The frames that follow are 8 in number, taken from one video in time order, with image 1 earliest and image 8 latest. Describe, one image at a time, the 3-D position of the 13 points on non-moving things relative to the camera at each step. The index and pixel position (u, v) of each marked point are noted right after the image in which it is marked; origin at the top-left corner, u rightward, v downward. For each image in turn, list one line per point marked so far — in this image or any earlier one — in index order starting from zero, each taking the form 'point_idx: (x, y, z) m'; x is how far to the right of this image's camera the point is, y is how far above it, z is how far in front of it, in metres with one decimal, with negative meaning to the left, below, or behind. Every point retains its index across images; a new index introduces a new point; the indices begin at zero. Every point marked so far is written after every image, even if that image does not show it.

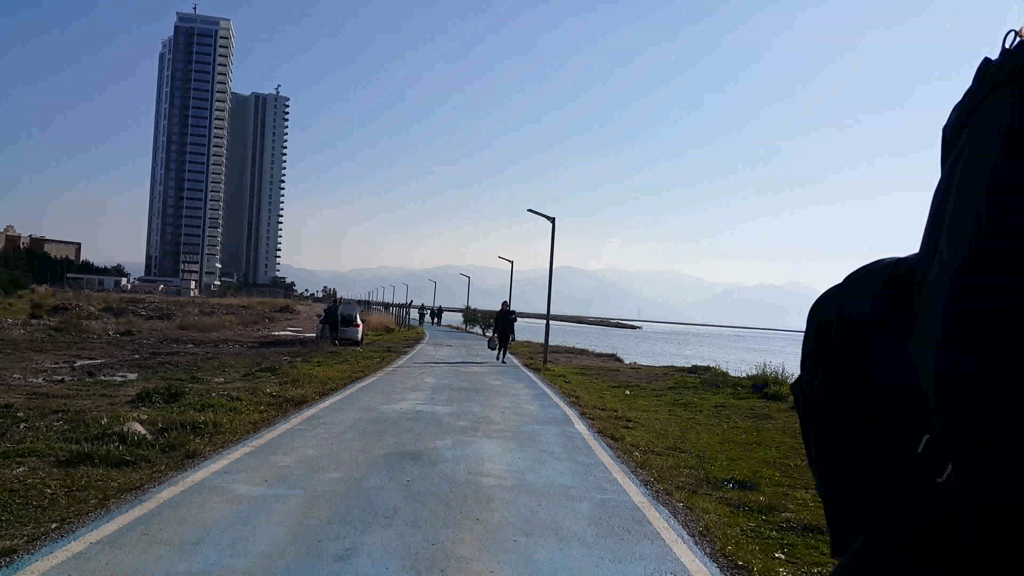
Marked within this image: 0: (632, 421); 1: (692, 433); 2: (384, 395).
0: (+1.4, -1.6, +13.3) m
1: (+2.0, -1.6, +12.8) m
2: (-1.6, -1.3, +14.0) m
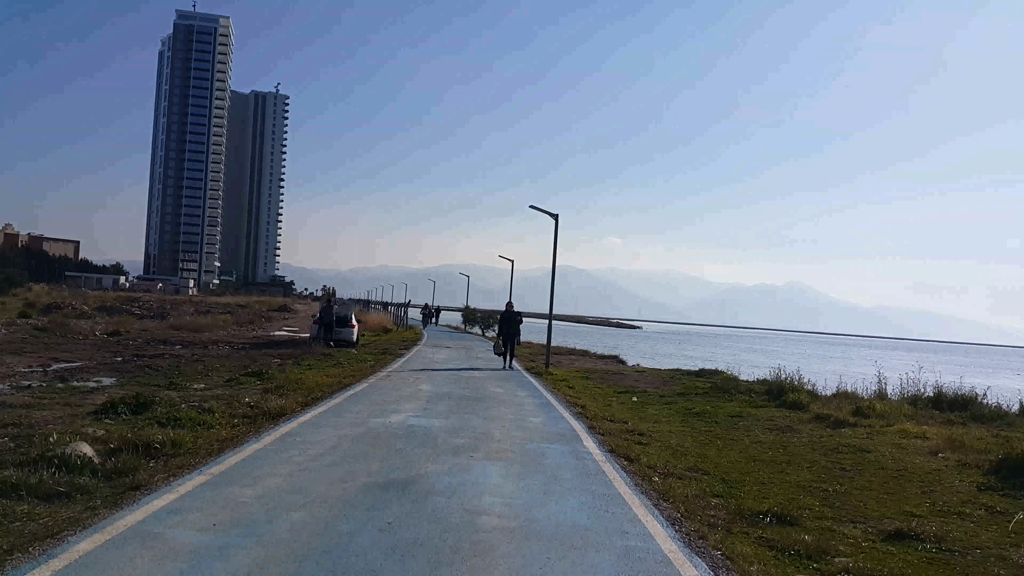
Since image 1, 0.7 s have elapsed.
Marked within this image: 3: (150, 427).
0: (+1.4, -1.6, +12.1) m
1: (+2.0, -1.6, +11.6) m
2: (-1.6, -1.3, +12.8) m
3: (-3.1, -1.2, +10.0) m
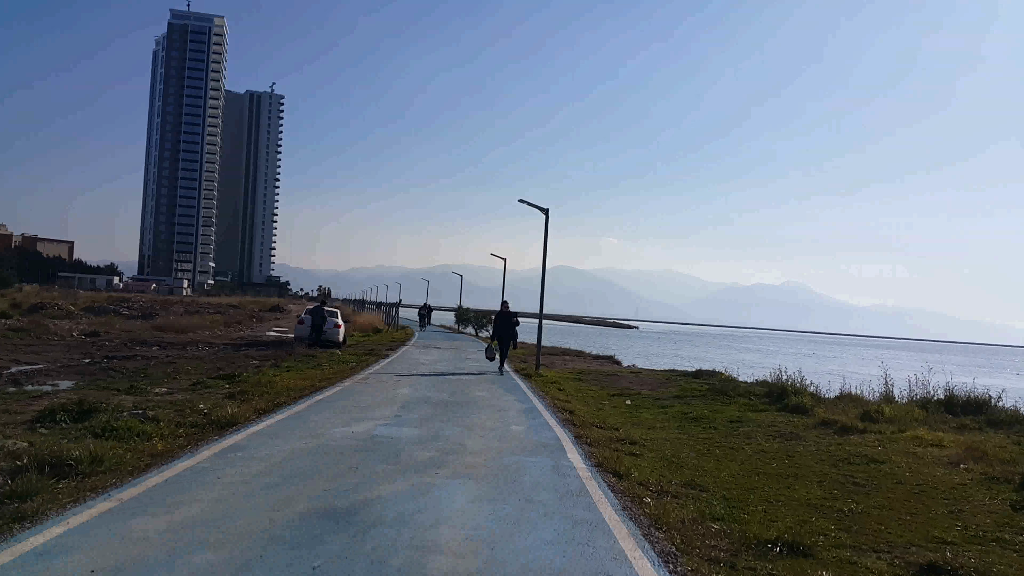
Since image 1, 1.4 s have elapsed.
0: (+1.2, -1.5, +11.0) m
1: (+1.8, -1.6, +10.5) m
2: (-1.8, -1.3, +11.7) m
3: (-3.3, -1.2, +8.9) m
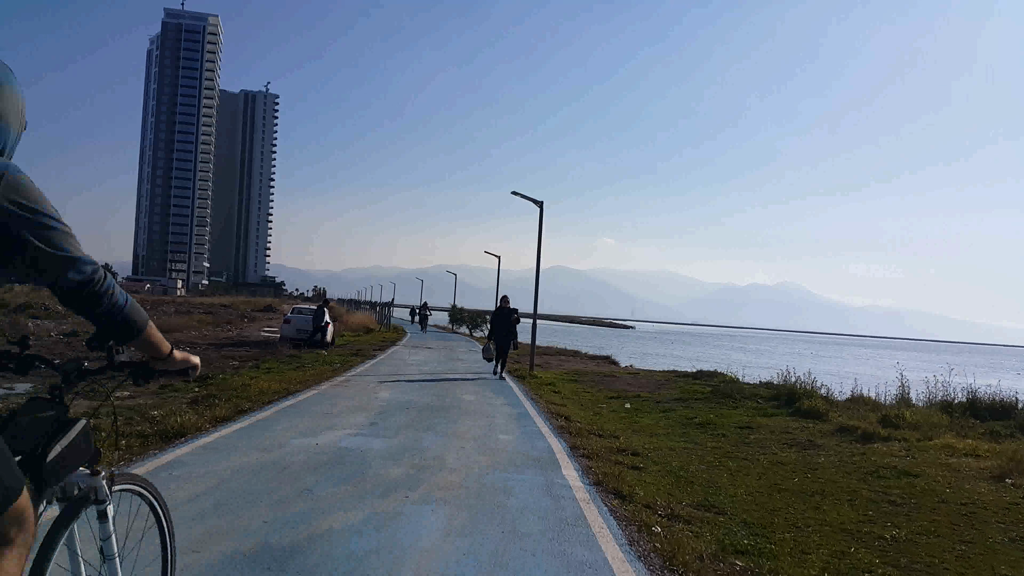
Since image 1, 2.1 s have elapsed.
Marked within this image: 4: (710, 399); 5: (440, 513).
0: (+1.1, -1.4, +9.8) m
1: (+1.7, -1.5, +9.3) m
2: (-1.9, -1.2, +10.5) m
3: (-3.4, -1.1, +7.6) m
4: (+3.4, -1.9, +19.5) m
5: (-0.4, -1.2, +6.1) m
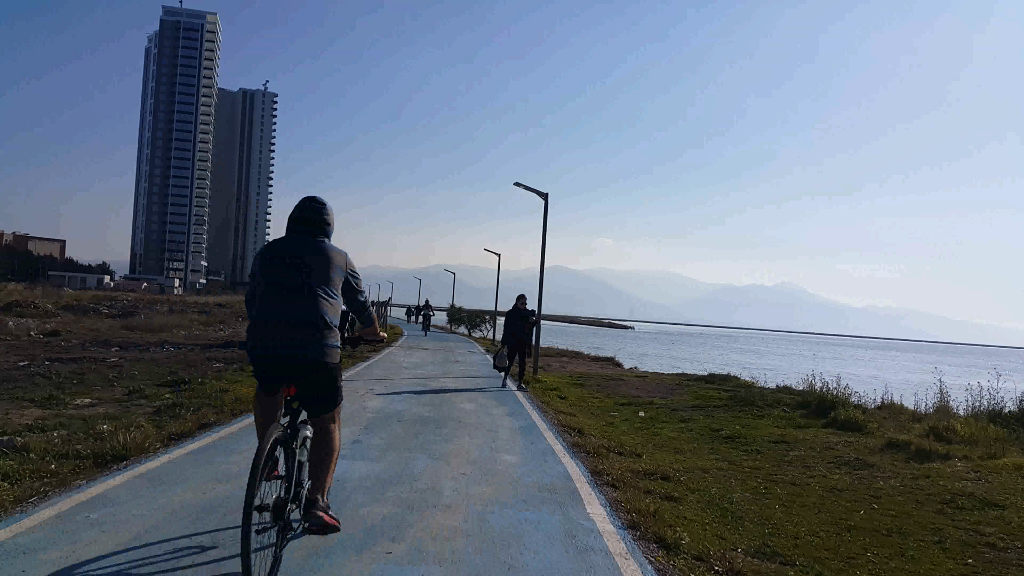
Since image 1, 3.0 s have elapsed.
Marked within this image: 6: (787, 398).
0: (+1.2, -1.4, +8.3) m
1: (+1.8, -1.5, +7.7) m
2: (-1.8, -1.2, +9.0) m
3: (-3.4, -1.1, +6.1) m
4: (+3.4, -1.8, +17.9) m
5: (-0.3, -1.1, +4.5) m
6: (+4.6, -1.8, +19.2) m
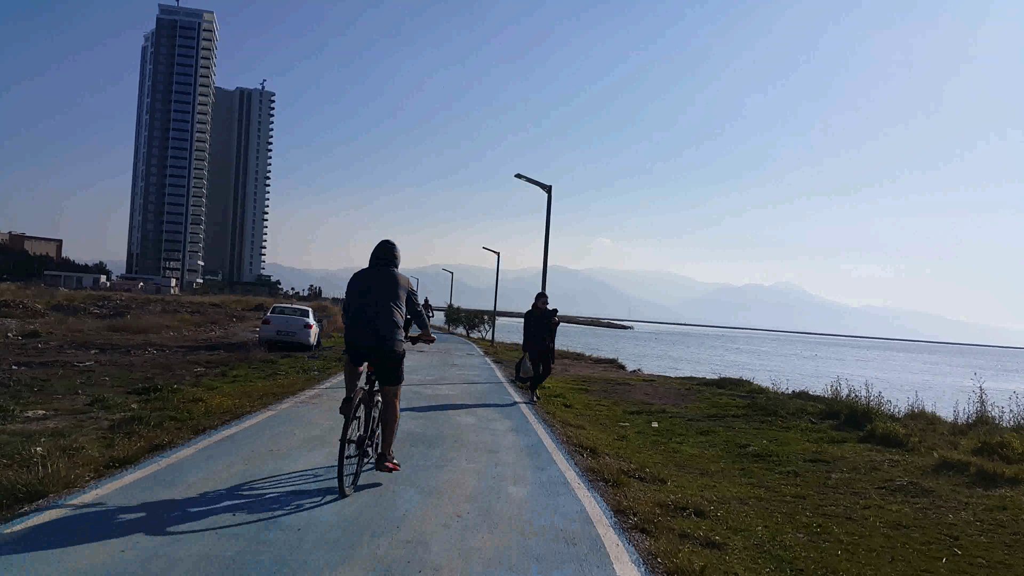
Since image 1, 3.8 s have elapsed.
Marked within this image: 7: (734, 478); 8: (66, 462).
0: (+1.2, -1.4, +6.9) m
1: (+1.8, -1.5, +6.3) m
2: (-1.8, -1.2, +7.6) m
3: (-3.3, -1.0, +4.7) m
4: (+3.4, -1.8, +16.5) m
5: (-0.3, -1.1, +3.1) m
6: (+4.6, -1.8, +17.8) m
7: (+1.9, -1.6, +9.6) m
8: (-2.9, -1.1, +7.5) m
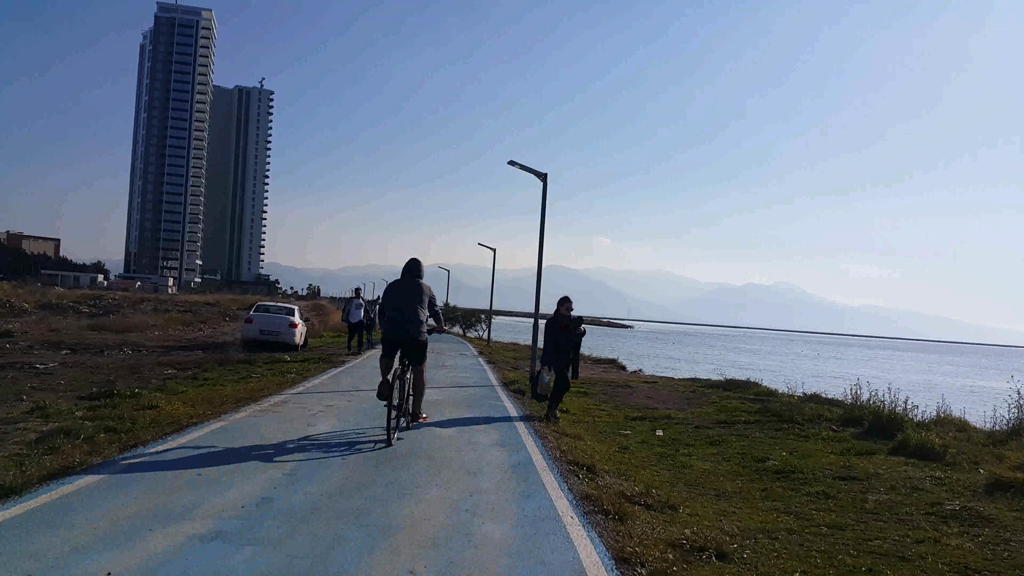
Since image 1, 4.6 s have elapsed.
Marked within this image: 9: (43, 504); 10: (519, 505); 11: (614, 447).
0: (+1.1, -1.3, +5.5) m
1: (+1.7, -1.4, +4.9) m
2: (-1.9, -1.1, +6.1) m
3: (-3.5, -1.0, +3.3) m
4: (+3.3, -1.8, +15.1) m
5: (-0.4, -1.1, +1.7) m
6: (+4.5, -1.8, +16.4) m
7: (+1.8, -1.5, +8.2) m
8: (-3.0, -1.1, +6.0) m
9: (-2.4, -1.0, +5.6) m
10: (0.0, -1.2, +6.3) m
11: (+1.0, -1.6, +11.3) m
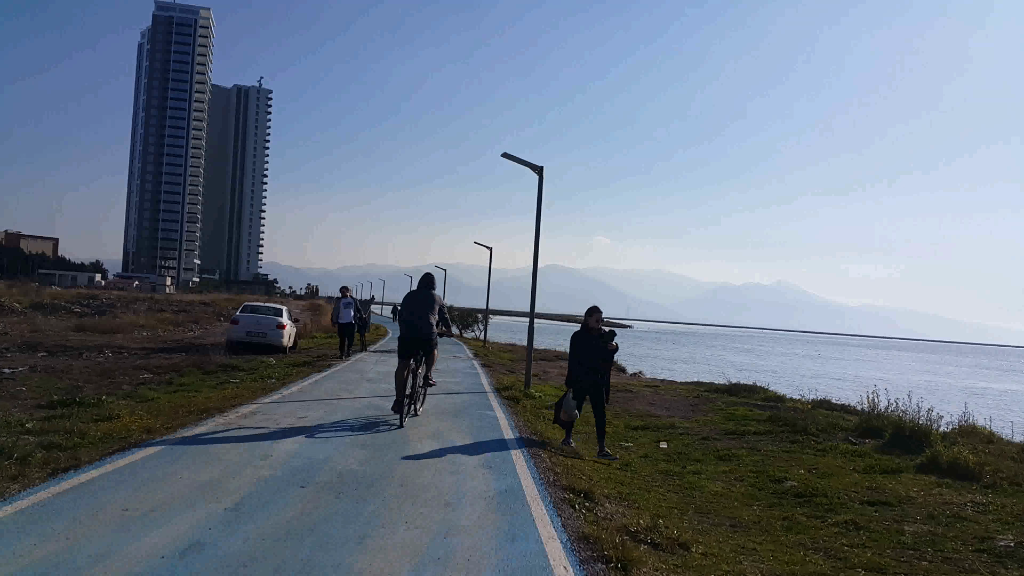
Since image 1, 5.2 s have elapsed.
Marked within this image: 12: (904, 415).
0: (+1.0, -1.3, +4.4) m
1: (+1.6, -1.4, +3.9) m
2: (-2.0, -1.1, +5.1) m
3: (-3.5, -1.0, +2.2) m
4: (+3.2, -1.8, +14.1) m
5: (-0.5, -1.1, +0.6) m
6: (+4.4, -1.8, +15.3) m
7: (+1.7, -1.5, +7.1) m
8: (-3.1, -1.1, +5.0) m
9: (-2.4, -1.1, +4.5) m
10: (0.0, -1.2, +5.3) m
11: (+1.0, -1.6, +10.3) m
12: (+5.0, -1.6, +14.5) m
